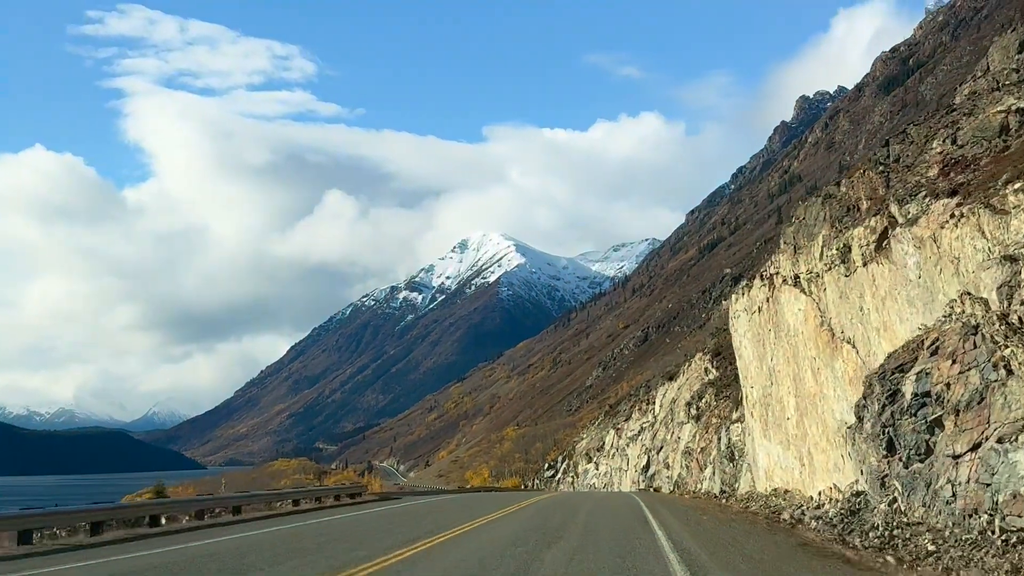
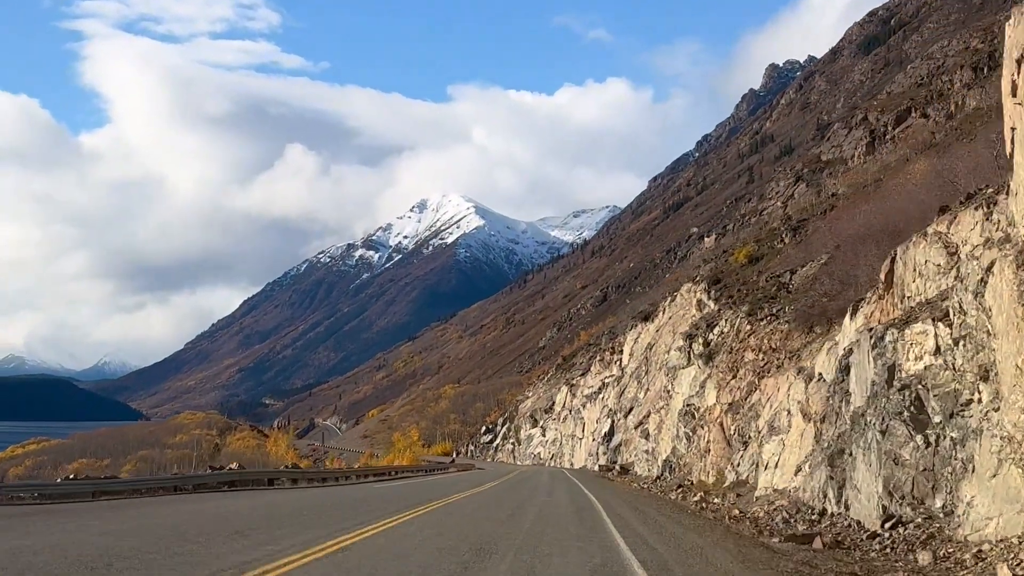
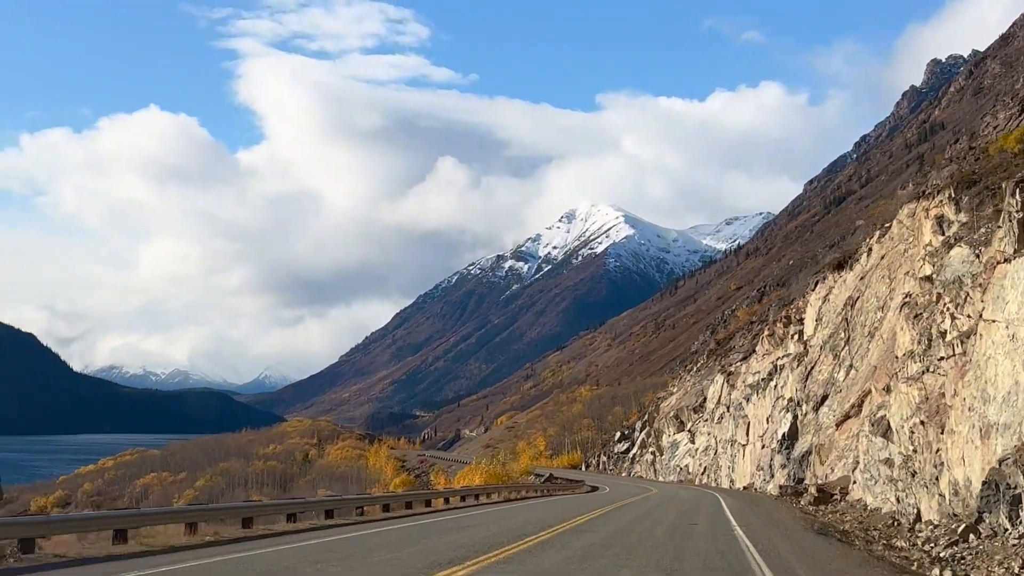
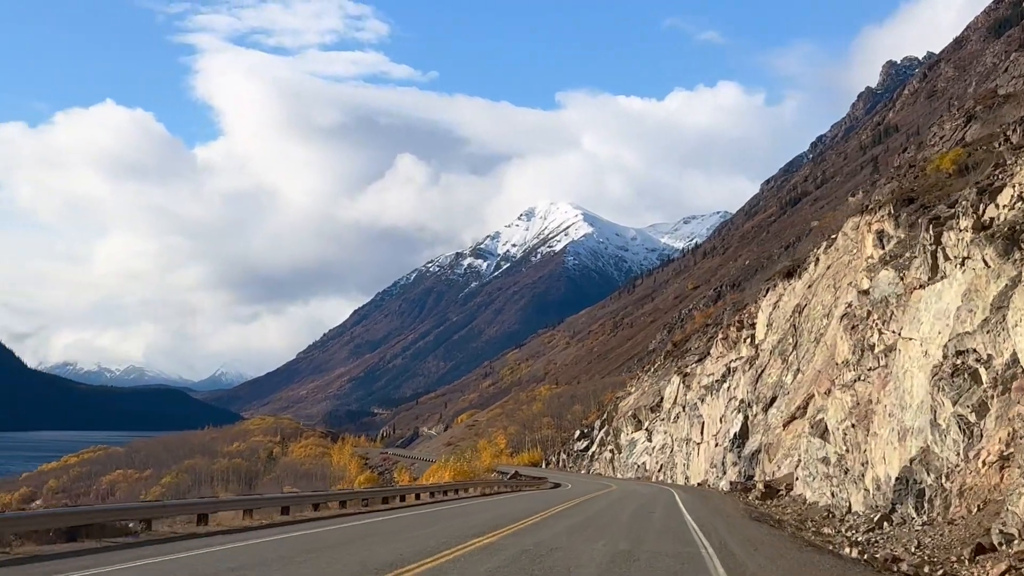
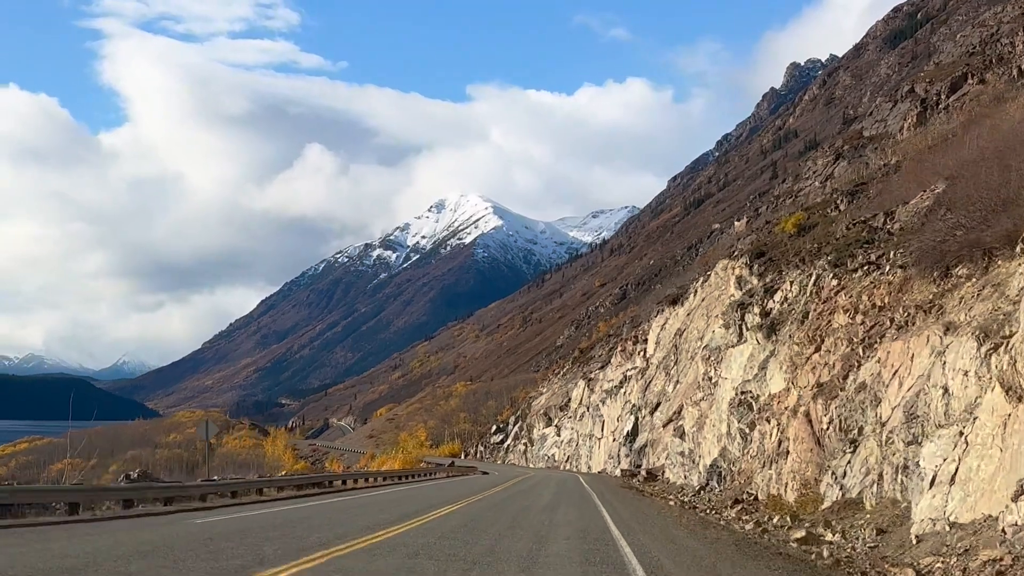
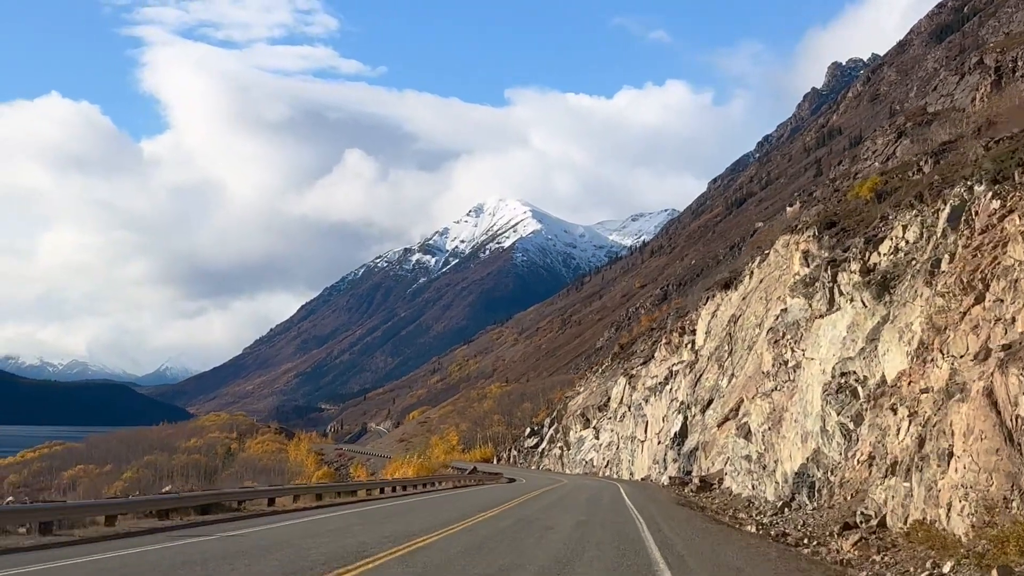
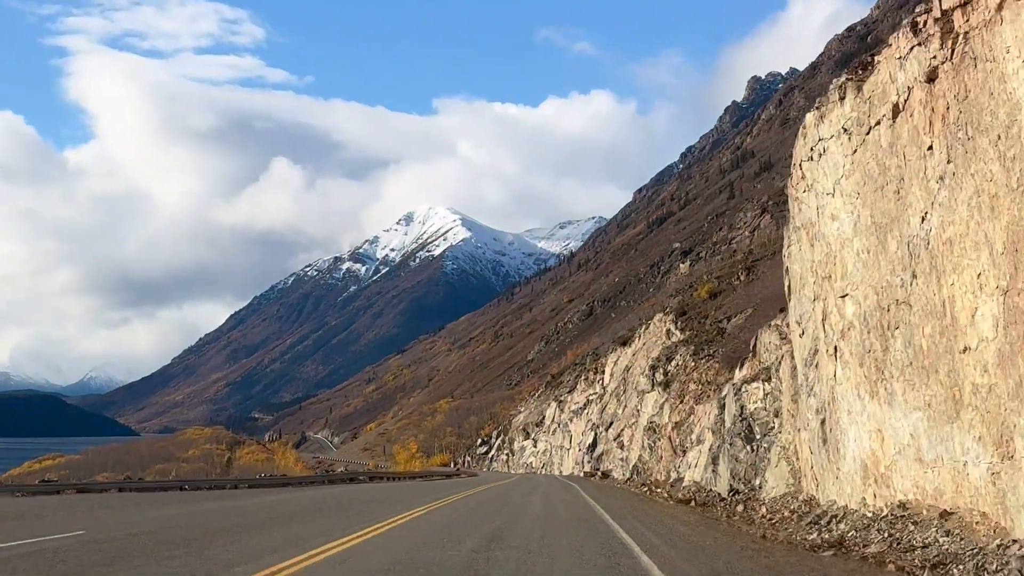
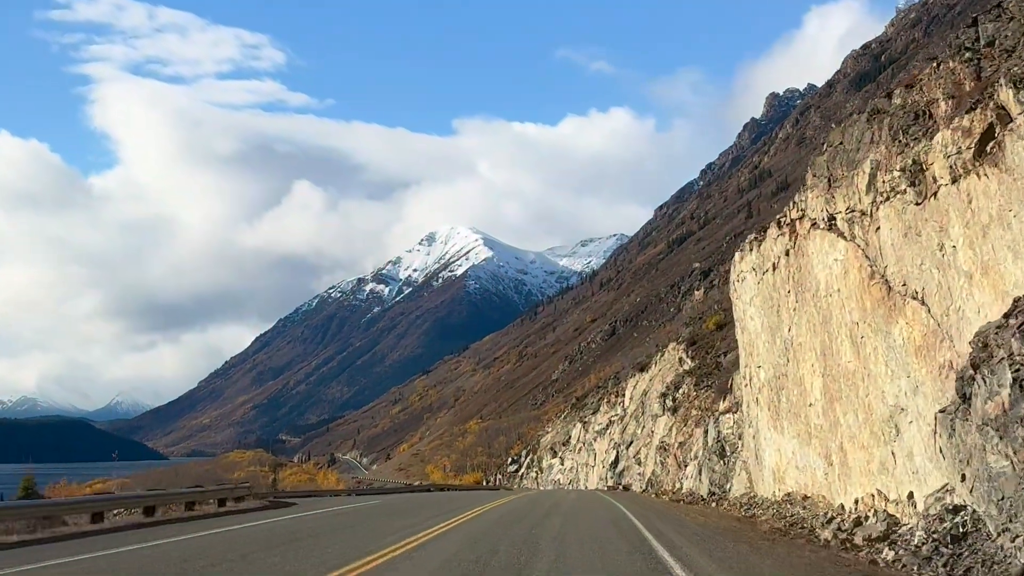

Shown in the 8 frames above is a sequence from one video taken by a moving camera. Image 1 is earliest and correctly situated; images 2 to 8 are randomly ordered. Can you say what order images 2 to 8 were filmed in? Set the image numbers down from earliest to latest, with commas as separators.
8, 7, 2, 5, 6, 4, 3
